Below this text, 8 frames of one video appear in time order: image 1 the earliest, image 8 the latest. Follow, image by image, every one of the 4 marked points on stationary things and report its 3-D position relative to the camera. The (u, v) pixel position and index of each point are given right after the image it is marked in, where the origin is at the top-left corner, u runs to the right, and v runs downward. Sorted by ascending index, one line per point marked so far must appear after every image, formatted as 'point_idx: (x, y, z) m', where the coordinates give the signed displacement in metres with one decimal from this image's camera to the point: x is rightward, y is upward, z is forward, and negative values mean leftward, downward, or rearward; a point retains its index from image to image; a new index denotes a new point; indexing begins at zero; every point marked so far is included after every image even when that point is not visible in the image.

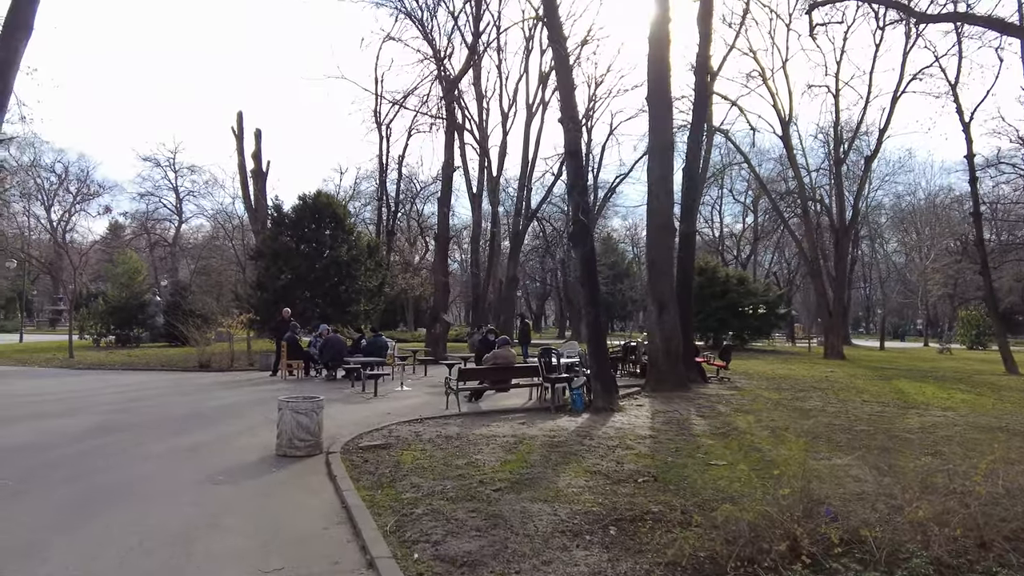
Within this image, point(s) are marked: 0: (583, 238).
0: (+1.4, +1.0, +12.6) m
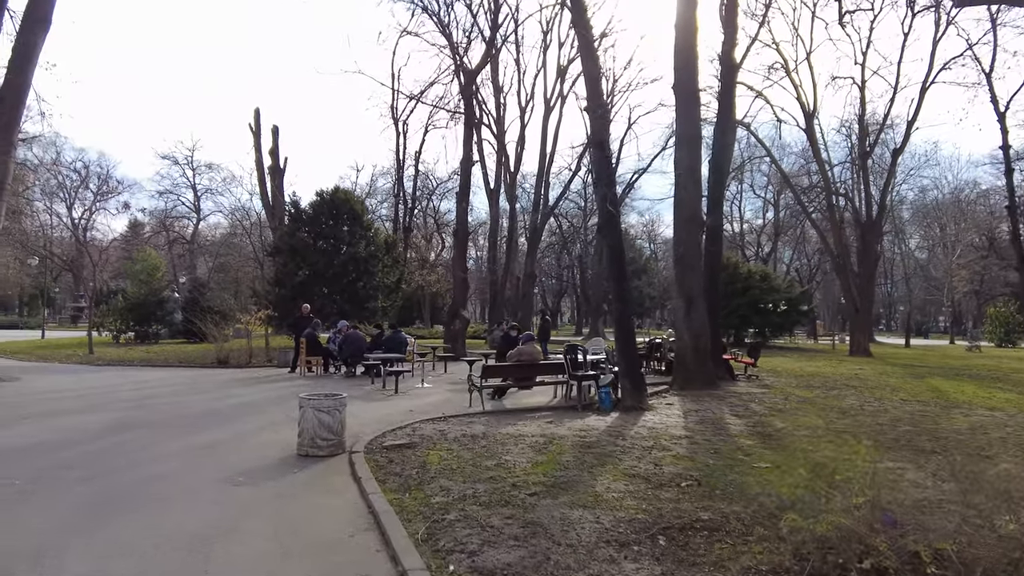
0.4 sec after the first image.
0: (+1.9, +1.1, +12.2) m
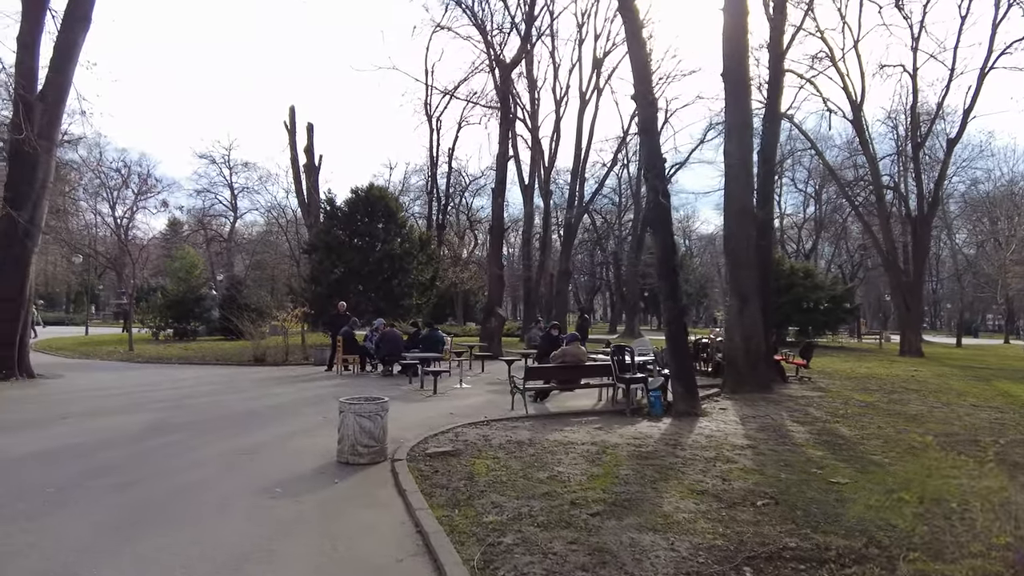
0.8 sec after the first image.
0: (+2.7, +1.1, +11.6) m
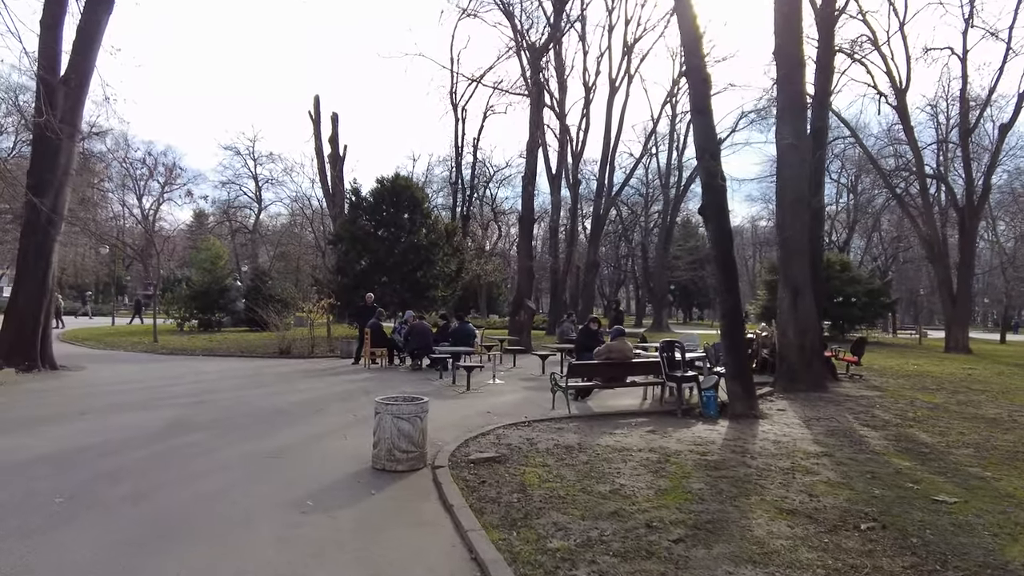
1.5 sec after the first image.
0: (+3.4, +1.3, +10.7) m
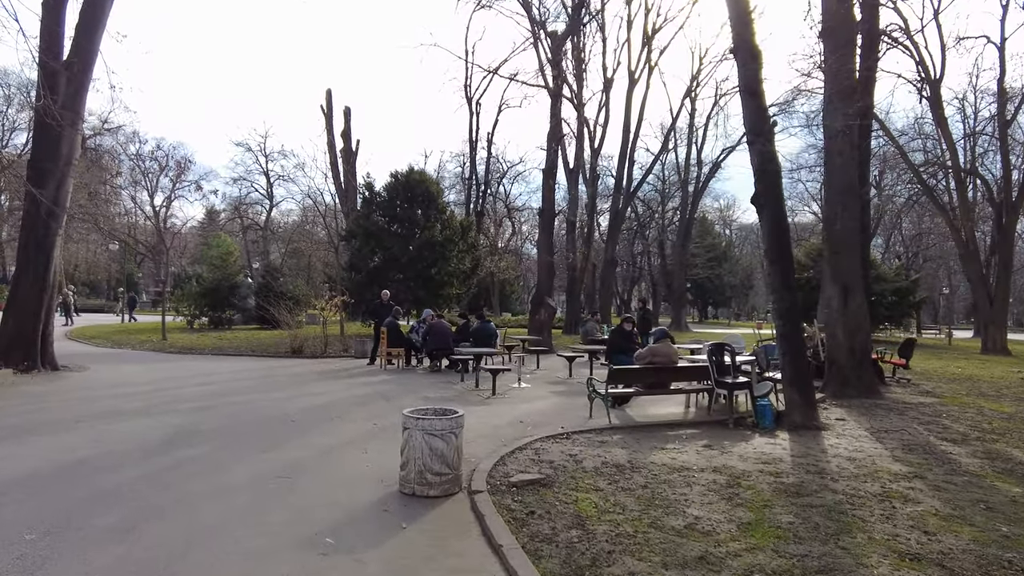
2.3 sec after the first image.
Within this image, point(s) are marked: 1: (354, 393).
0: (+3.9, +1.3, +9.8) m
1: (-2.8, -1.9, +11.7) m
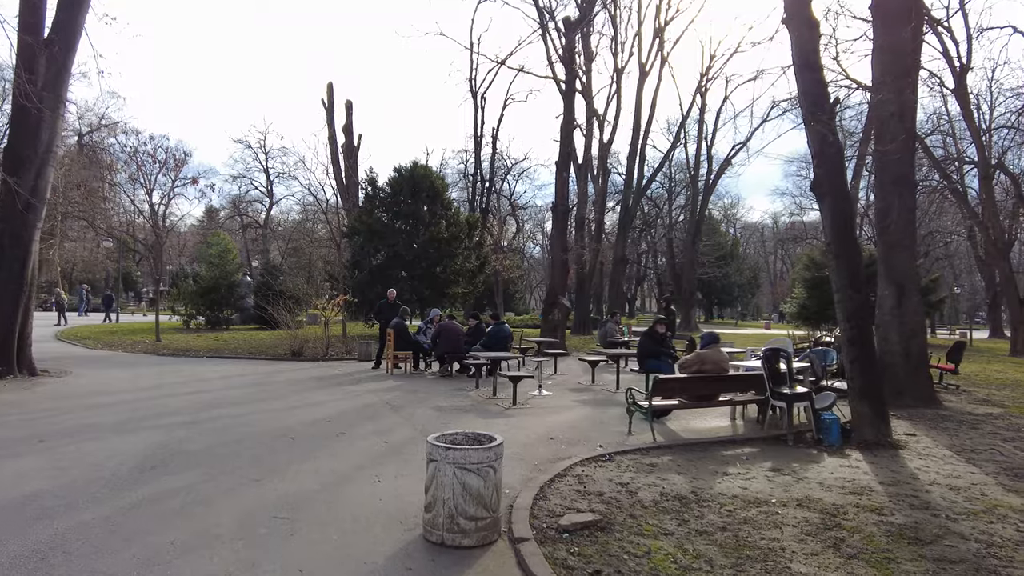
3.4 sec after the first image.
0: (+4.2, +1.4, +8.6) m
1: (-2.4, -1.9, +10.6) m
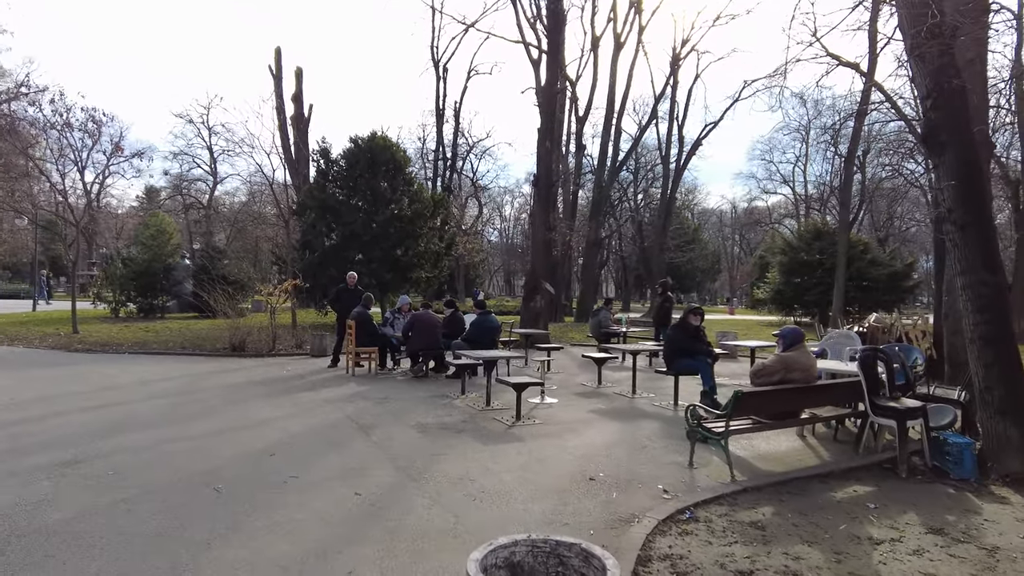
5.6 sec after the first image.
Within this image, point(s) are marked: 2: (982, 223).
0: (+4.4, +1.6, +6.4) m
1: (-2.4, -1.6, +8.0) m
2: (+4.5, +0.6, +6.2) m
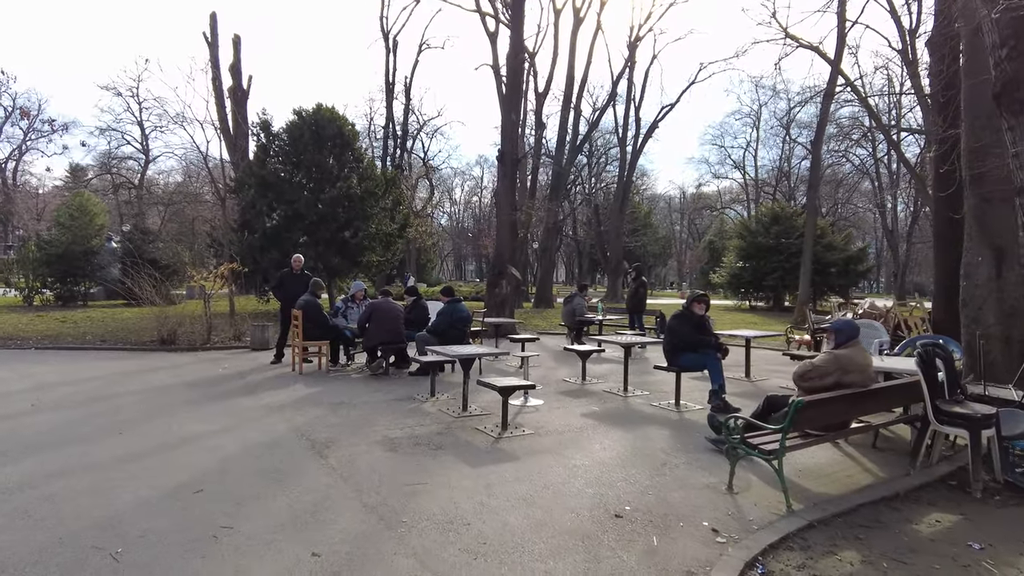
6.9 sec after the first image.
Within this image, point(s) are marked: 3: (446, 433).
0: (+4.4, +1.7, +5.4) m
1: (-2.5, -1.5, +6.5) m
2: (+4.5, +0.8, +5.2) m
3: (-0.7, -1.5, +6.7) m
